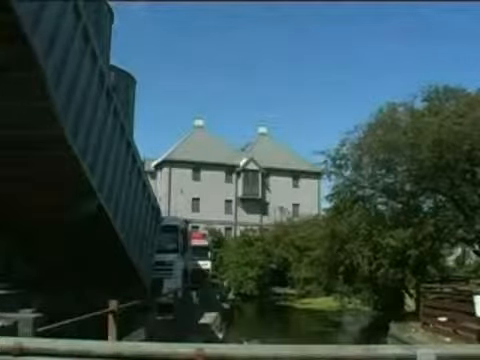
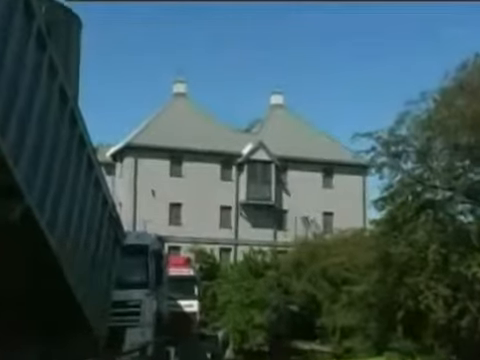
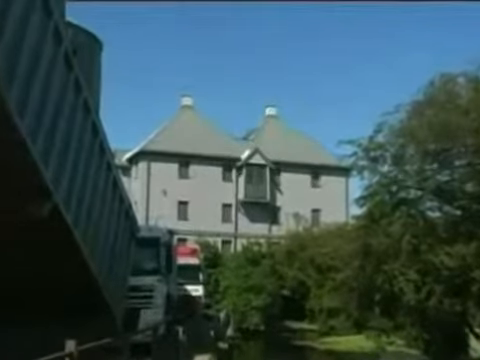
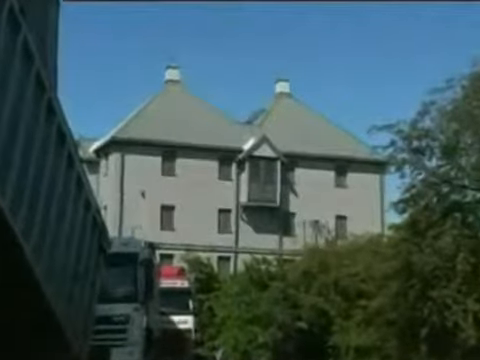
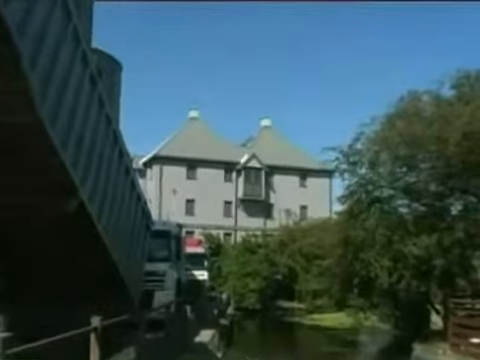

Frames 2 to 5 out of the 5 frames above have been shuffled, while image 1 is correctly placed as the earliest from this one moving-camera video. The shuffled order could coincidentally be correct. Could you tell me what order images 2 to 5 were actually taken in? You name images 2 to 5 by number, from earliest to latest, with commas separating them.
5, 3, 2, 4
